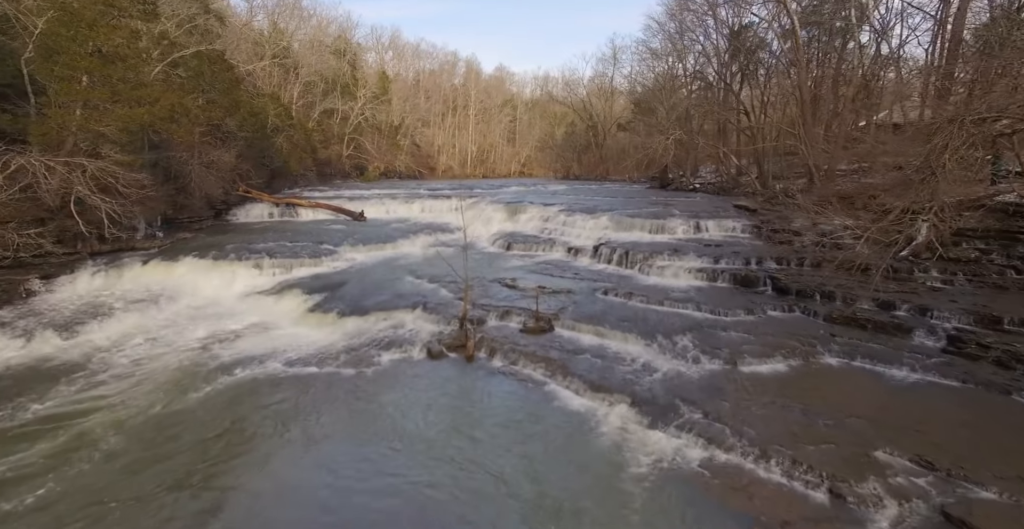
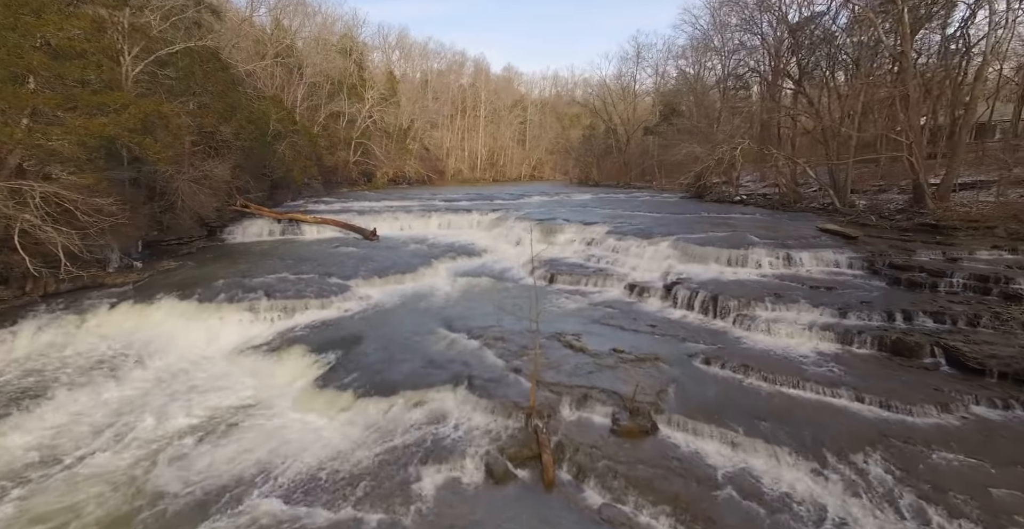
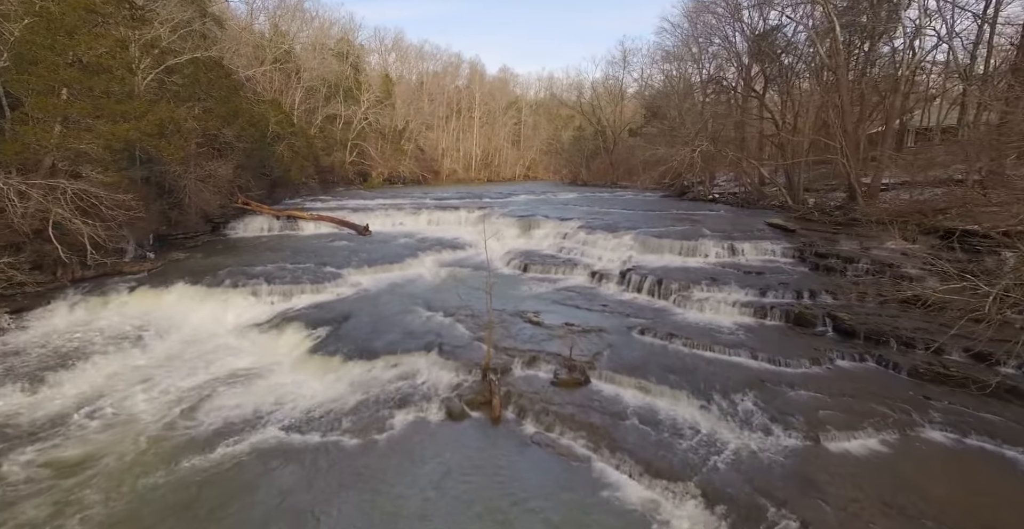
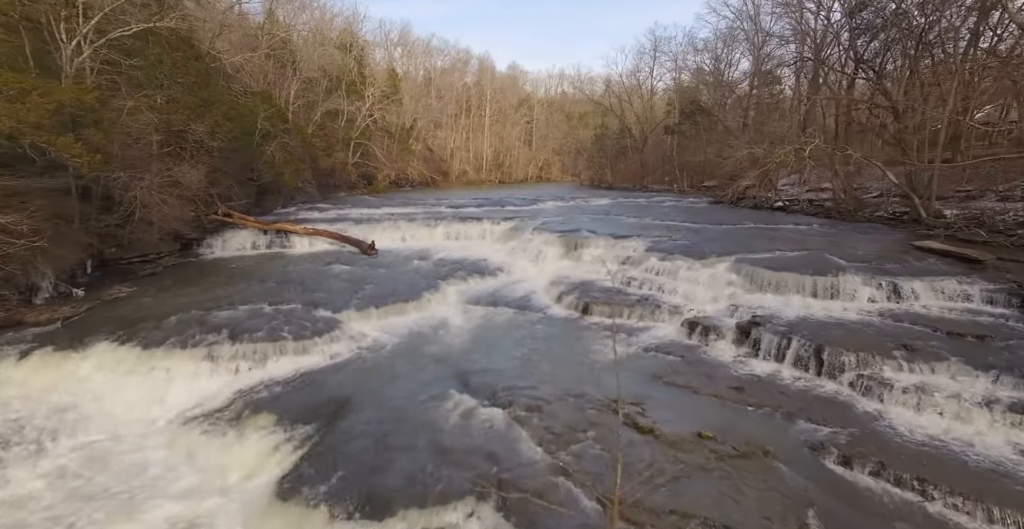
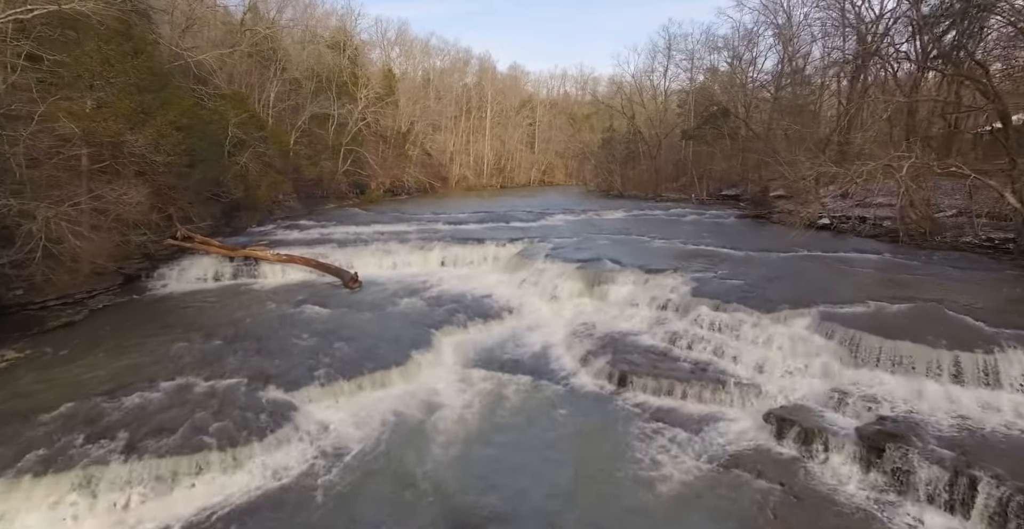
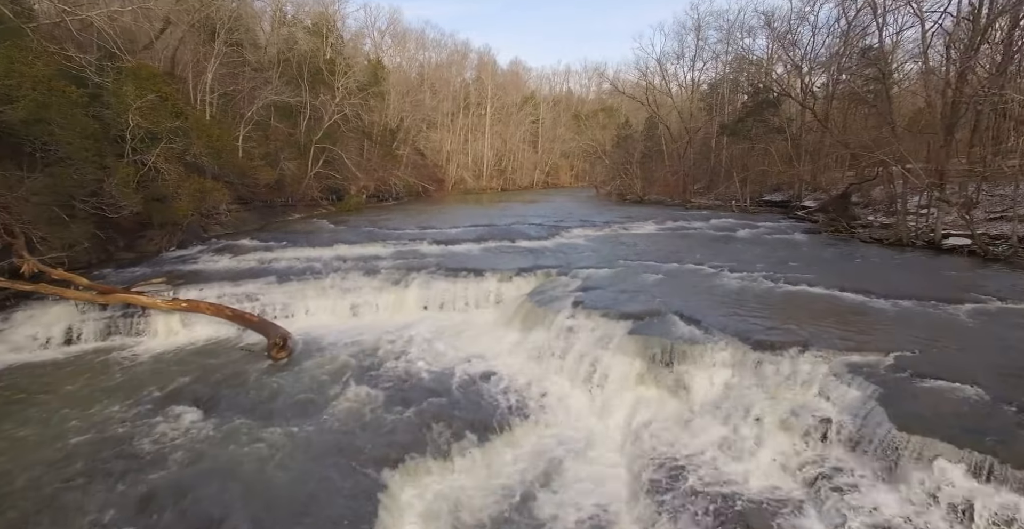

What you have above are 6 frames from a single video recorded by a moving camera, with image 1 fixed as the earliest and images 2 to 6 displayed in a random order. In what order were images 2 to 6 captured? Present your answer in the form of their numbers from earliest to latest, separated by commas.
3, 2, 4, 5, 6
